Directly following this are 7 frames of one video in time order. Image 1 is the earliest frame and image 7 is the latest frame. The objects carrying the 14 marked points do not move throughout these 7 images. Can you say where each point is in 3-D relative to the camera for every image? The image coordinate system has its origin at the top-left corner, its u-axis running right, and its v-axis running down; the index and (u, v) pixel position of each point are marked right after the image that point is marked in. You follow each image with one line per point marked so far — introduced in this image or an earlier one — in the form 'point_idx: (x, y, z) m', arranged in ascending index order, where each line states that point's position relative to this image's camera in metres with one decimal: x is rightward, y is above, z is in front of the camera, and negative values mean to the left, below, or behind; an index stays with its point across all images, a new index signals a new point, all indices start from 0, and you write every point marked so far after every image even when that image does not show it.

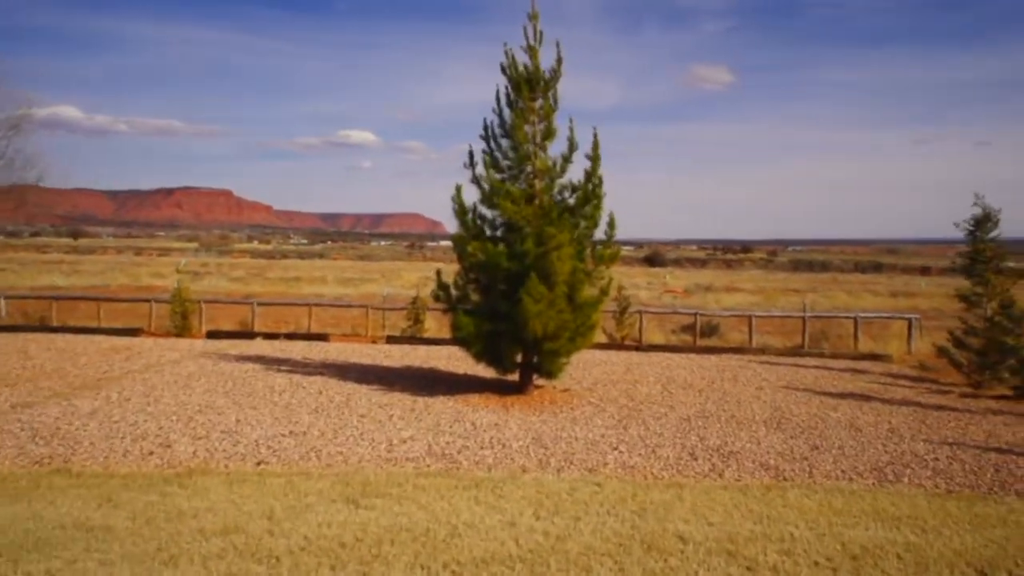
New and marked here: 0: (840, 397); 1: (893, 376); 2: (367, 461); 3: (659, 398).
0: (+5.3, -1.8, +14.2) m
1: (+7.5, -1.7, +17.3) m
2: (-1.5, -1.7, +8.8) m
3: (+2.3, -1.7, +13.7) m
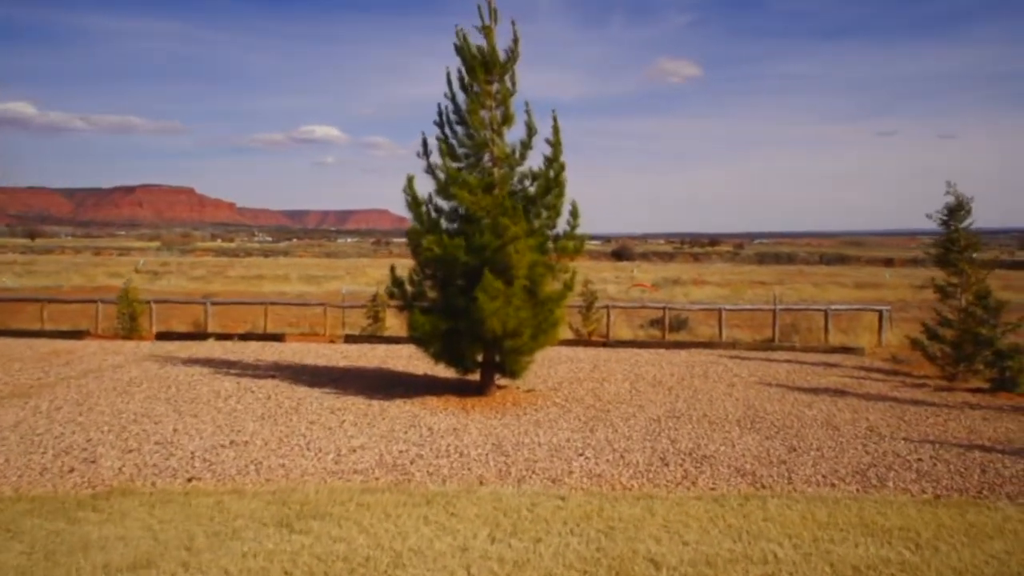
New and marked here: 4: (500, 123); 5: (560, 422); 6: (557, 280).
0: (+4.7, -1.6, +13.7) m
1: (+6.8, -1.6, +16.9) m
2: (-1.8, -1.7, +8.0) m
3: (+1.7, -1.6, +13.1) m
4: (-0.2, +2.4, +13.2) m
5: (+0.6, -1.7, +11.2) m
6: (+0.7, +0.1, +13.3) m
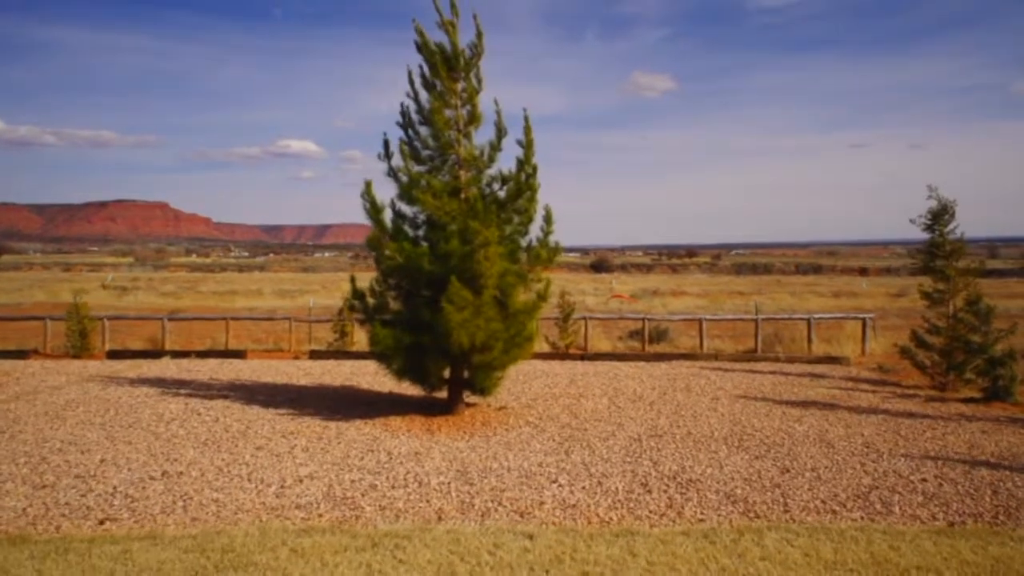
0: (+4.2, -1.7, +12.9) m
1: (+6.2, -1.7, +16.1) m
2: (-2.1, -1.8, +7.1) m
3: (+1.3, -1.8, +12.2) m
4: (-0.6, +2.3, +12.3) m
5: (+0.2, -1.8, +10.3) m
6: (+0.2, 0.0, +12.4) m
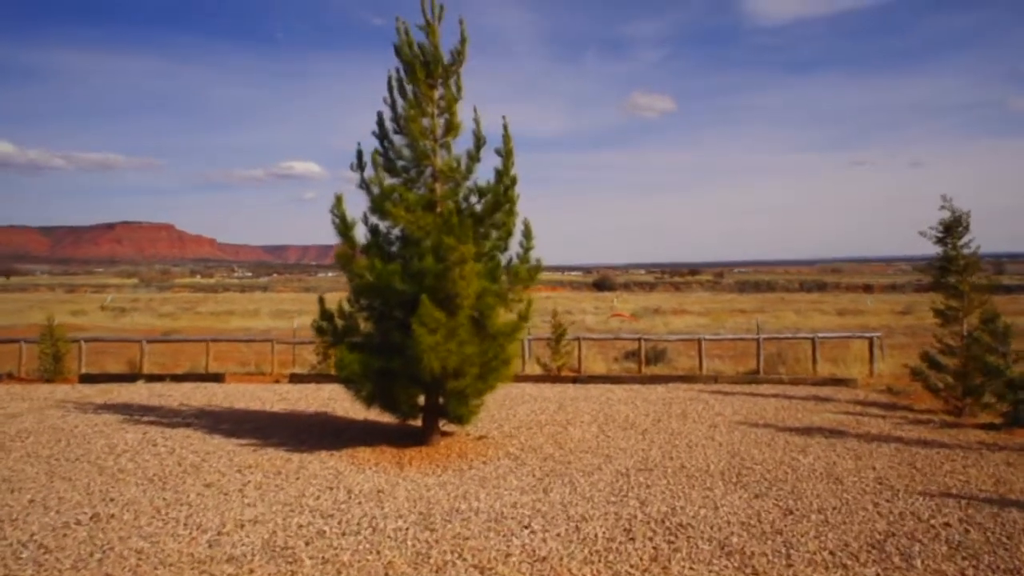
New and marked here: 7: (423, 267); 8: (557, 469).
0: (+4.0, -2.0, +12.0) m
1: (+6.0, -2.0, +15.2) m
2: (-2.4, -1.9, +6.2) m
3: (+1.0, -2.0, +11.3) m
4: (-0.9, +2.0, +11.5) m
5: (0.0, -2.0, +9.4) m
6: (0.0, -0.3, +11.5) m
7: (-1.1, +0.3, +10.5) m
8: (+0.5, -2.0, +9.9) m
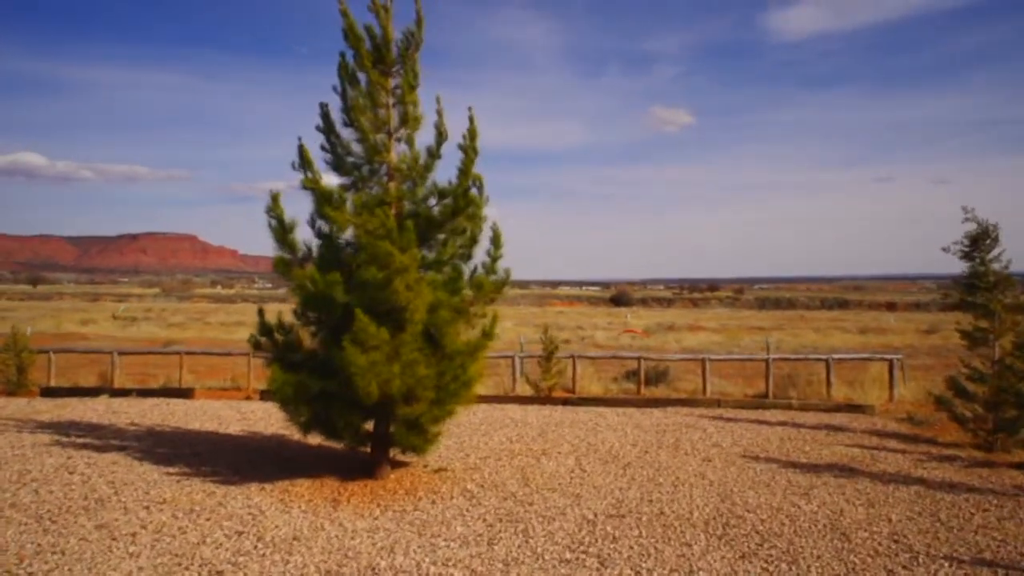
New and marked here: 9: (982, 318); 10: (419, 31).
0: (+3.6, -2.2, +10.5) m
1: (+5.6, -2.3, +13.6) m
2: (-3.0, -2.0, +4.9) m
3: (+0.6, -2.2, +9.9) m
4: (-1.3, +1.9, +10.2) m
5: (-0.5, -2.1, +8.0) m
6: (-0.4, -0.4, +10.2) m
7: (-1.5, +0.1, +9.2) m
8: (0.0, -2.2, +8.5) m
9: (+7.0, -0.5, +13.1) m
10: (-1.0, +3.0, +10.2) m
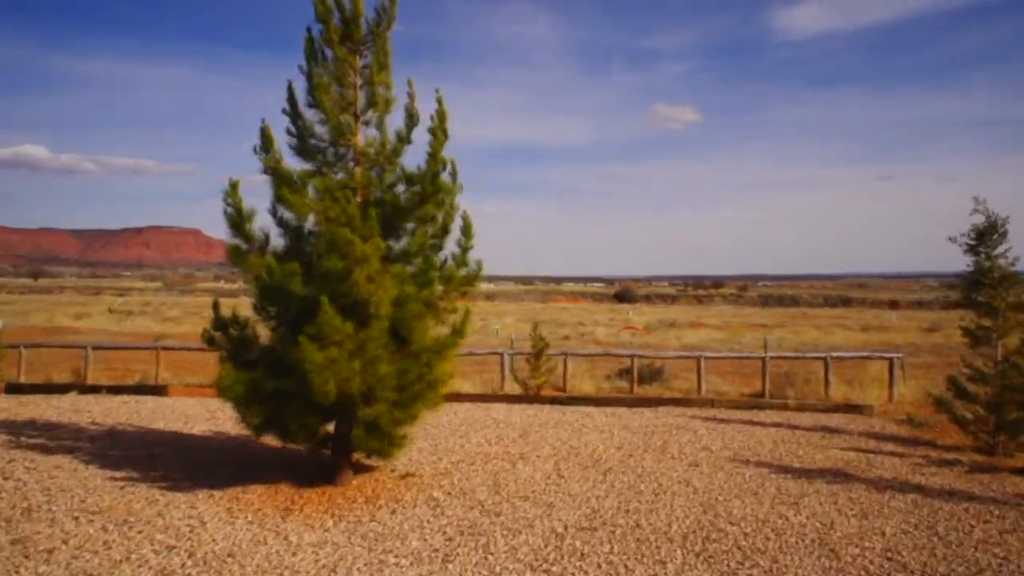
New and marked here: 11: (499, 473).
0: (+3.3, -2.1, +9.8) m
1: (+5.3, -2.2, +12.9) m
2: (-3.3, -1.9, +4.2) m
3: (+0.3, -2.1, +9.2) m
4: (-1.6, +2.0, +9.5) m
5: (-0.8, -2.1, +7.3) m
6: (-0.7, -0.4, +9.5) m
7: (-1.8, +0.2, +8.5) m
8: (-0.3, -2.1, +7.8) m
9: (+6.7, -0.4, +12.4) m
10: (-1.3, +3.1, +9.5) m
11: (-0.1, -2.1, +9.9) m
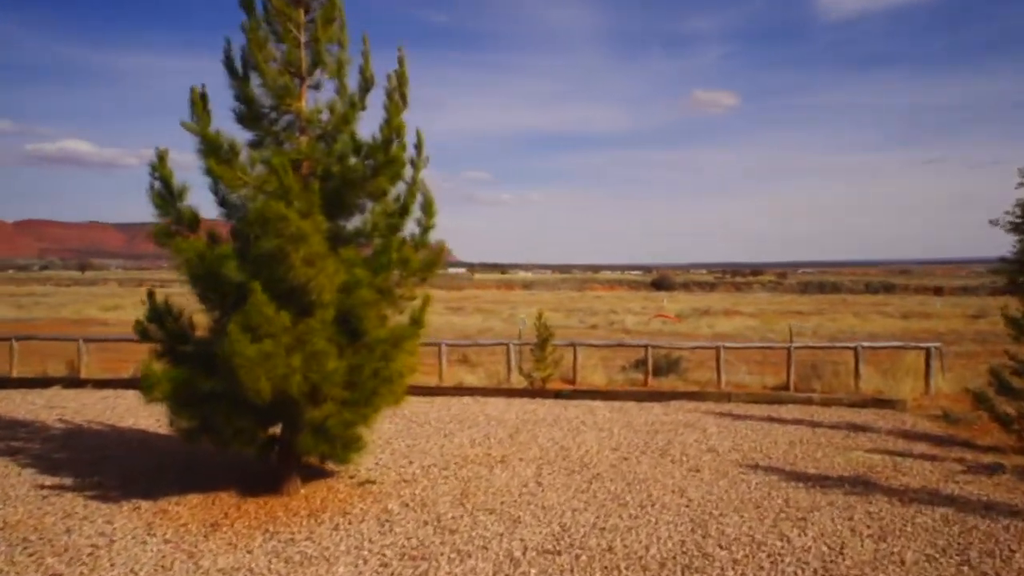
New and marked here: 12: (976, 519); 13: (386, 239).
0: (+3.0, -2.0, +8.6) m
1: (+5.2, -2.0, +11.6) m
2: (-3.8, -1.8, +3.3) m
3: (0.0, -1.9, +8.1) m
4: (-1.9, +2.1, +8.5) m
5: (-1.2, -2.0, +6.3) m
6: (-1.0, -0.2, +8.4) m
7: (-2.1, +0.3, +7.5) m
8: (-0.6, -2.0, +6.7) m
9: (+6.5, -0.2, +11.0) m
10: (-1.6, +3.2, +8.5) m
11: (-0.4, -1.9, +8.9) m
12: (+4.1, -2.0, +7.7) m
13: (-1.2, +0.5, +8.1) m
